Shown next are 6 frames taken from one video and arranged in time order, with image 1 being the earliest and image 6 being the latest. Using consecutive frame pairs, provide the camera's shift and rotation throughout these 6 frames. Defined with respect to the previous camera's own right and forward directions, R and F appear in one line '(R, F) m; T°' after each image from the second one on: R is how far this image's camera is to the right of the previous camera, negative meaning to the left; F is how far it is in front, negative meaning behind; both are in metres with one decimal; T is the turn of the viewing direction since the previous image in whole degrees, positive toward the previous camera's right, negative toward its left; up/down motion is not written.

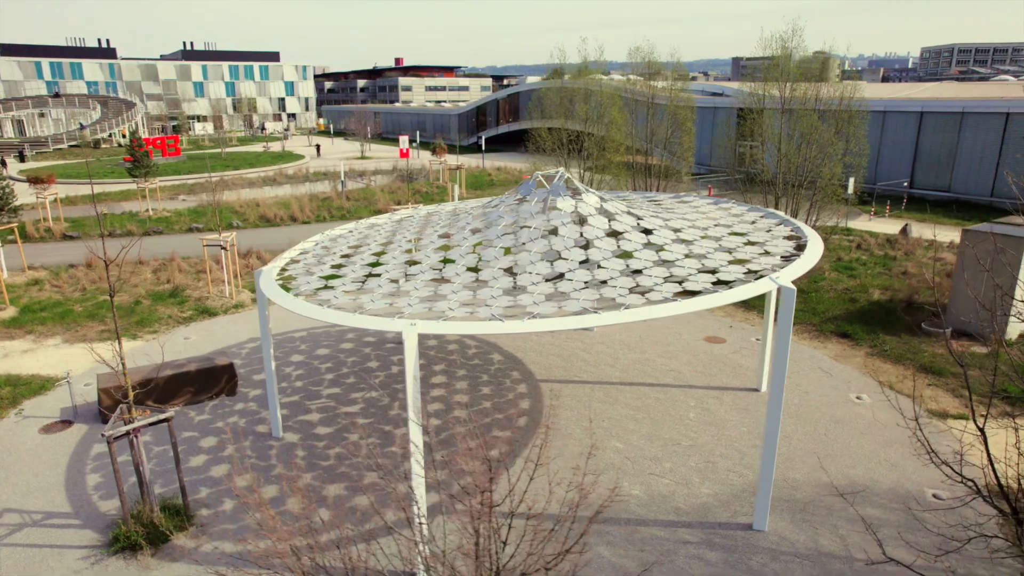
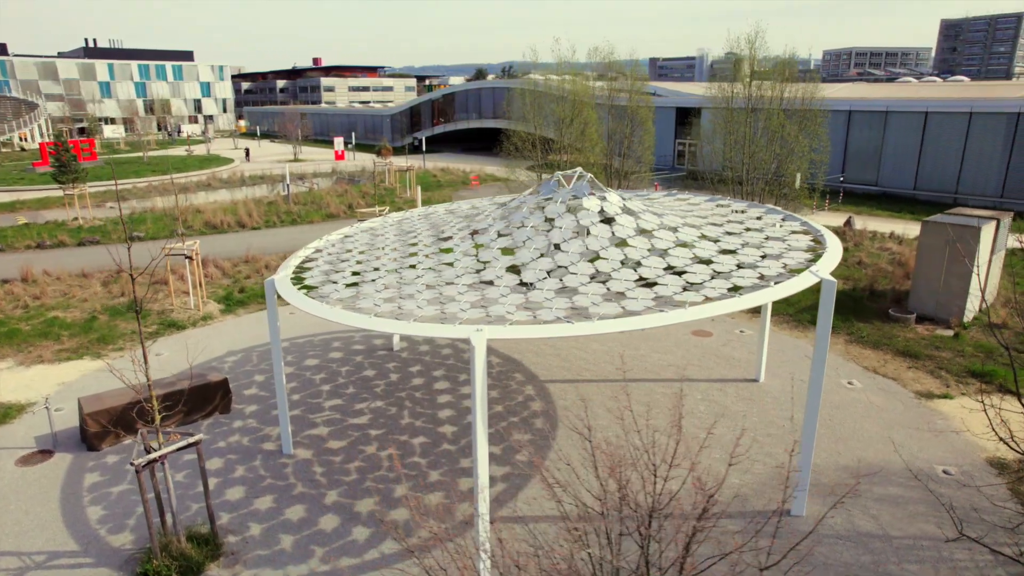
(-1.4, +0.2) m; +6°
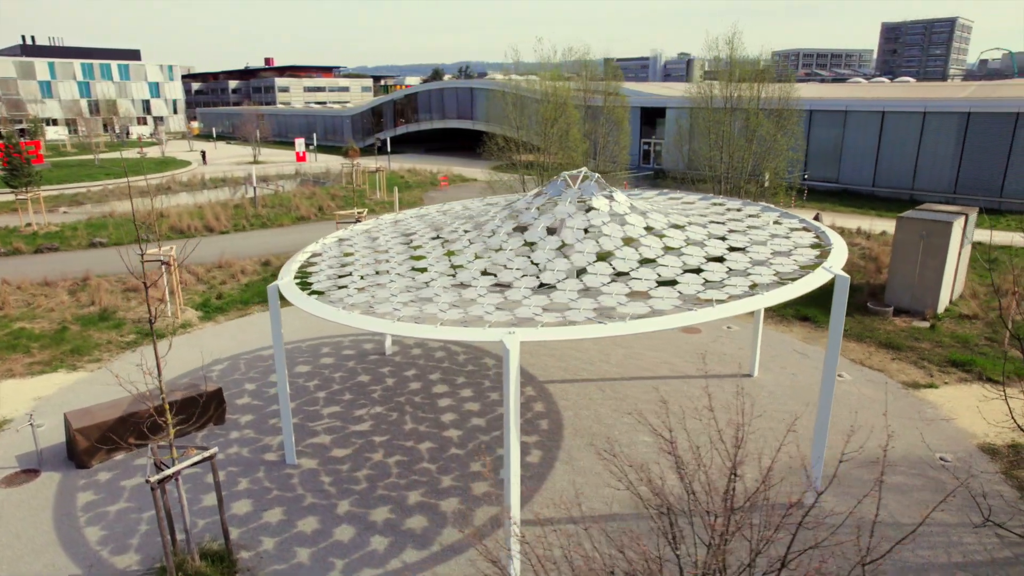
(-0.7, +0.1) m; +3°
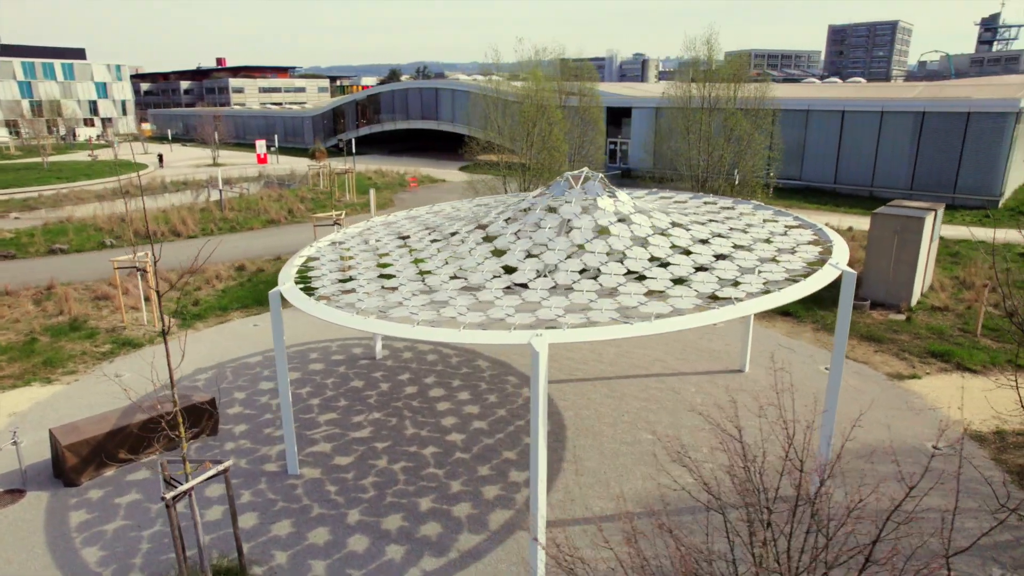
(-0.6, +0.1) m; +3°
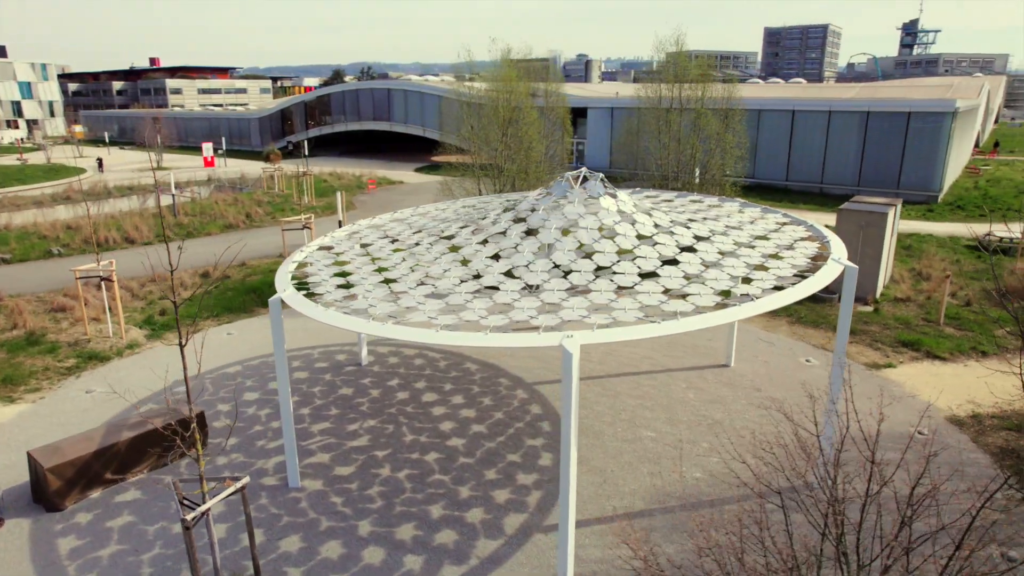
(-0.7, +0.1) m; +4°
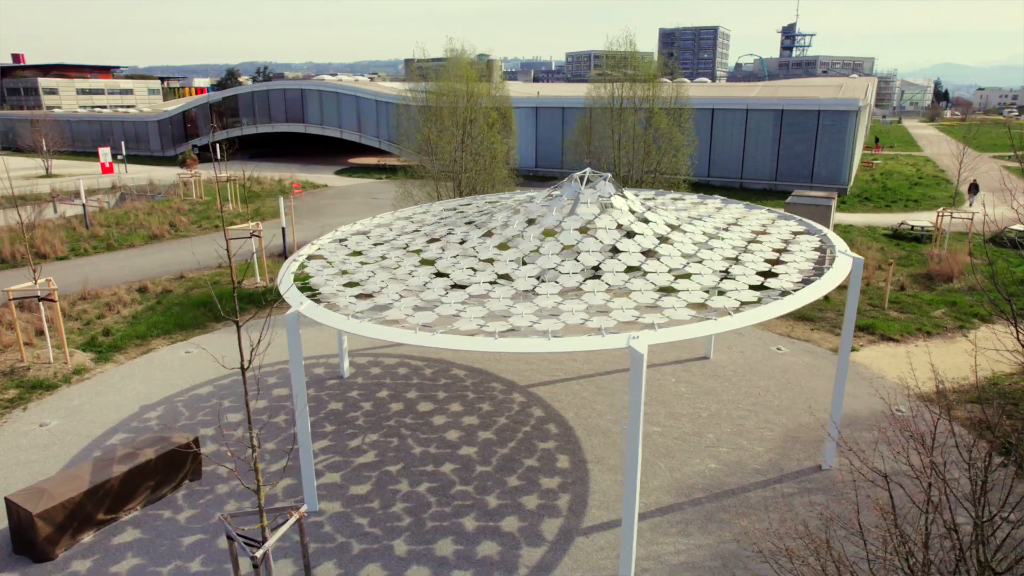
(-1.4, +0.2) m; +8°
